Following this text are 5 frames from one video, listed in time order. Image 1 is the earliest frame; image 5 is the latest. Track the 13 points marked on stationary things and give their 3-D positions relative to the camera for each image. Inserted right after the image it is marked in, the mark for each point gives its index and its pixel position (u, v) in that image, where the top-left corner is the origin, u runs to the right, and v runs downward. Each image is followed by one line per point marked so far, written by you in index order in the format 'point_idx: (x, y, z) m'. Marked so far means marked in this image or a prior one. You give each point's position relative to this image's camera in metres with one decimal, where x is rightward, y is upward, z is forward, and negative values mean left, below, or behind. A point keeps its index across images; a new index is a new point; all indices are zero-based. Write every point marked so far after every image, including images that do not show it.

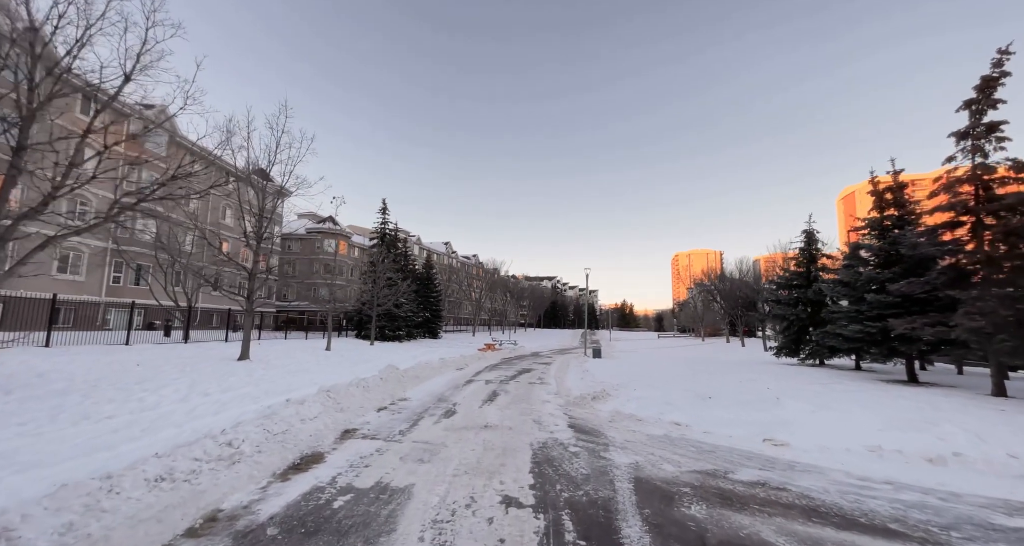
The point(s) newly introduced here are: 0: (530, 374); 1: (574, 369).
0: (+0.7, -3.8, +15.1) m
1: (+2.5, -3.9, +16.4) m
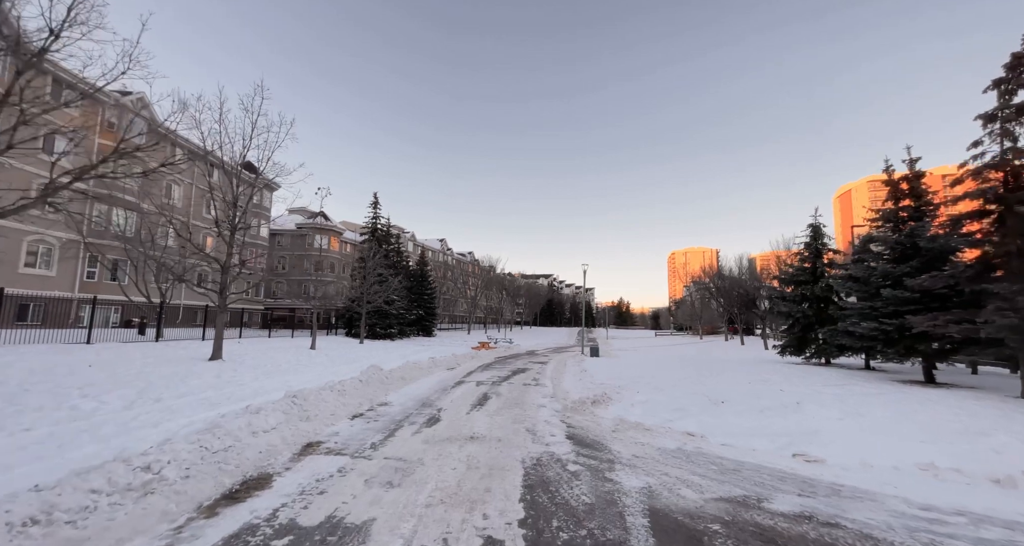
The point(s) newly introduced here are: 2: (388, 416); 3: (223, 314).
0: (+0.5, -3.6, +14.3) m
1: (+2.3, -3.7, +15.6) m
2: (-2.2, -2.6, +7.3) m
3: (-8.8, -1.2, +12.3) m
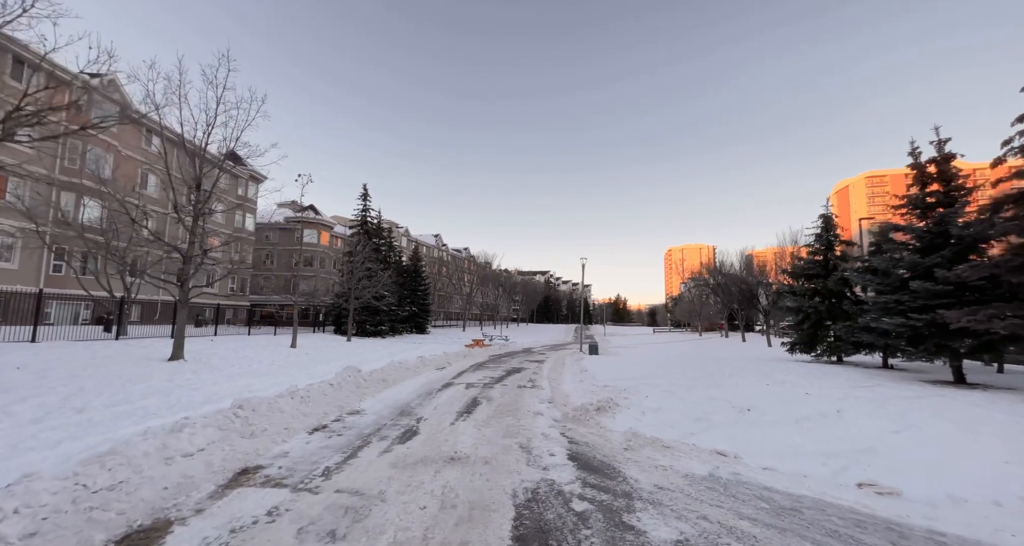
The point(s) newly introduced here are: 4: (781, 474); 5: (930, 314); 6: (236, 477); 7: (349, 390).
0: (+0.3, -3.3, +13.2) m
1: (+2.1, -3.4, +14.5) m
2: (-2.4, -2.3, +6.2) m
3: (-8.9, -1.0, +11.1) m
4: (+2.8, -2.1, +4.3) m
5: (+11.2, -1.1, +10.9) m
6: (-2.8, -2.1, +4.1) m
7: (-3.4, -2.4, +8.6) m
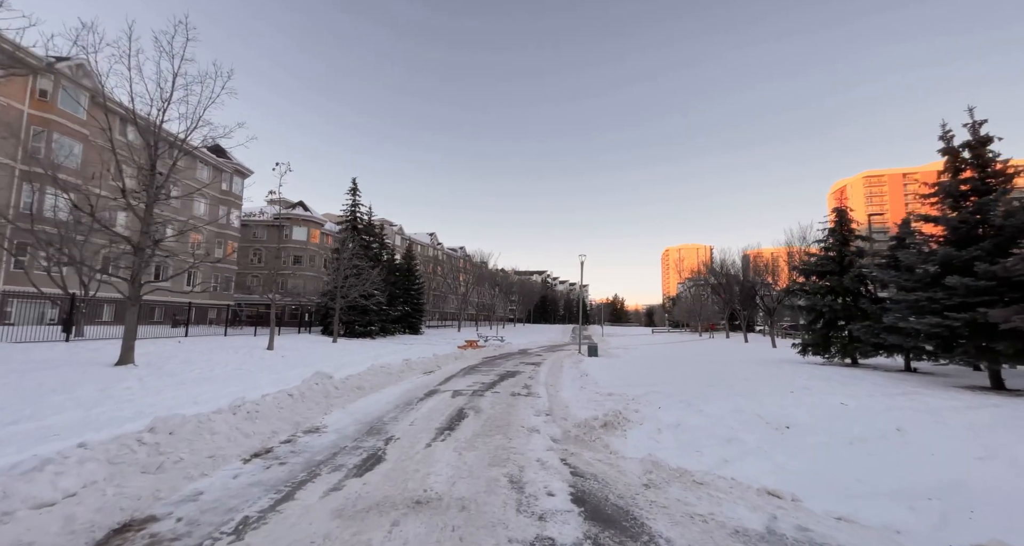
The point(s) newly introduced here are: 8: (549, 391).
0: (+0.1, -3.1, +12.0) m
1: (+1.9, -3.3, +13.3) m
2: (-2.5, -2.2, +5.0) m
3: (-9.1, -0.8, +9.9) m
4: (+2.7, -2.0, +3.1) m
5: (+11.0, -1.0, +9.8) m
6: (-2.9, -1.9, +2.9) m
7: (-3.6, -2.3, +7.4) m
8: (+0.9, -2.8, +9.6) m
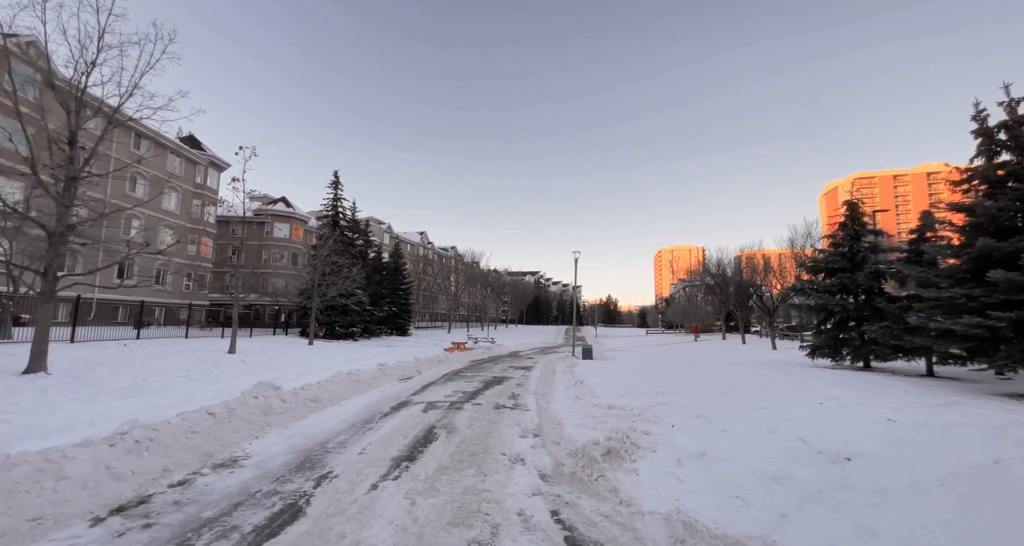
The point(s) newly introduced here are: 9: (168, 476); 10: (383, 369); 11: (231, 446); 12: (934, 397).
0: (-0.3, -3.0, +10.6) m
1: (+1.5, -3.1, +12.0) m
2: (-2.8, -2.0, +3.6) m
3: (-9.4, -0.7, +8.3) m
4: (+2.5, -1.8, +1.8) m
5: (+10.7, -0.8, +8.7) m
6: (-3.1, -1.7, +1.5) m
7: (-3.9, -2.1, +5.9) m
8: (+0.5, -2.6, +8.3) m
9: (-3.3, -2.0, +4.1) m
10: (-4.0, -3.0, +12.7) m
11: (-3.4, -2.1, +5.0) m
12: (+9.2, -2.7, +8.9) m
